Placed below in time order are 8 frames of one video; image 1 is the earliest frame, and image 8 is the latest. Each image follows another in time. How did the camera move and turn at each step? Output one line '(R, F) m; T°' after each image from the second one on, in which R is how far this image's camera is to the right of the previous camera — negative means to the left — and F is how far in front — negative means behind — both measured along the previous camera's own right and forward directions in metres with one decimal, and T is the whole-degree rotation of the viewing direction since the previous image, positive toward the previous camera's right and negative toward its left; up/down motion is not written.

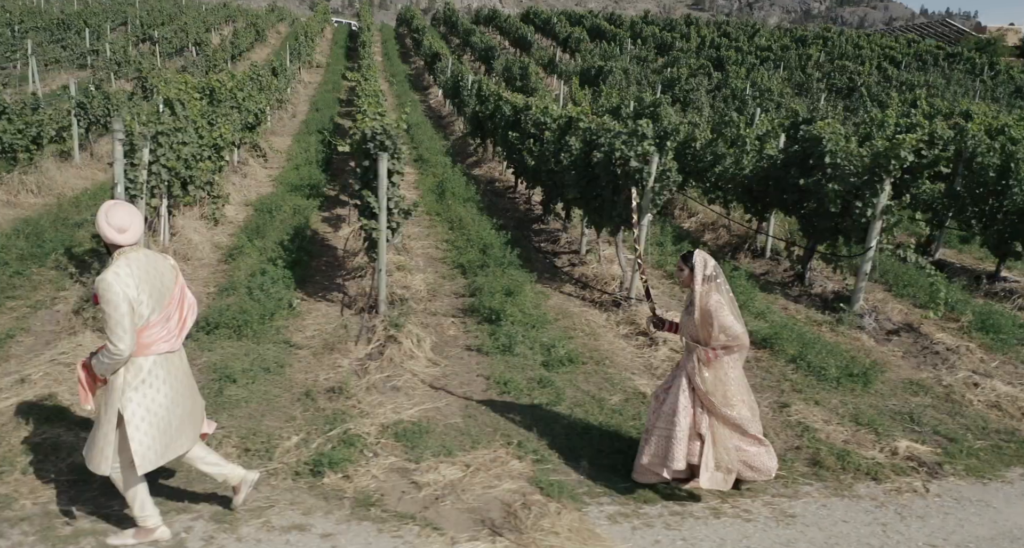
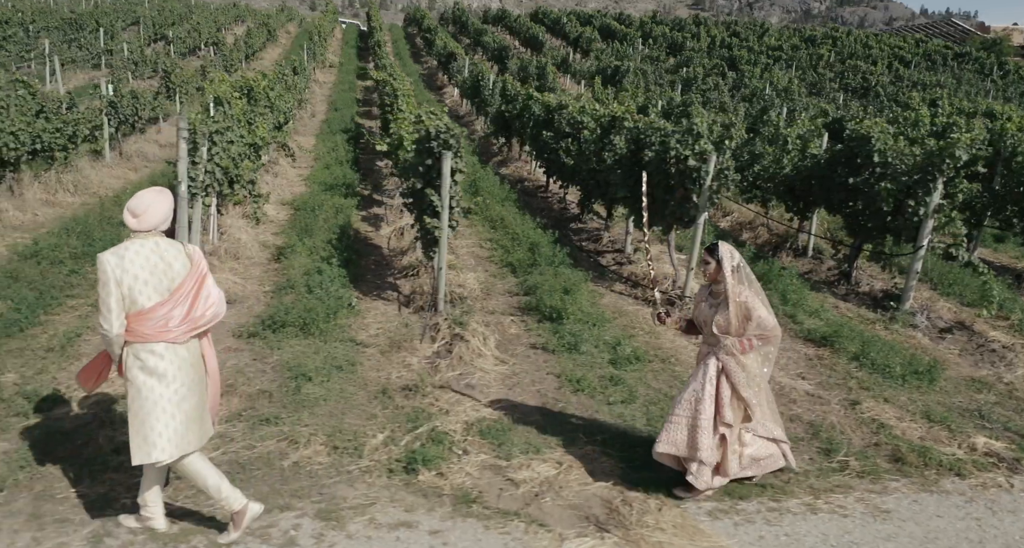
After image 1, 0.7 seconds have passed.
(-0.7, 0.0) m; 0°
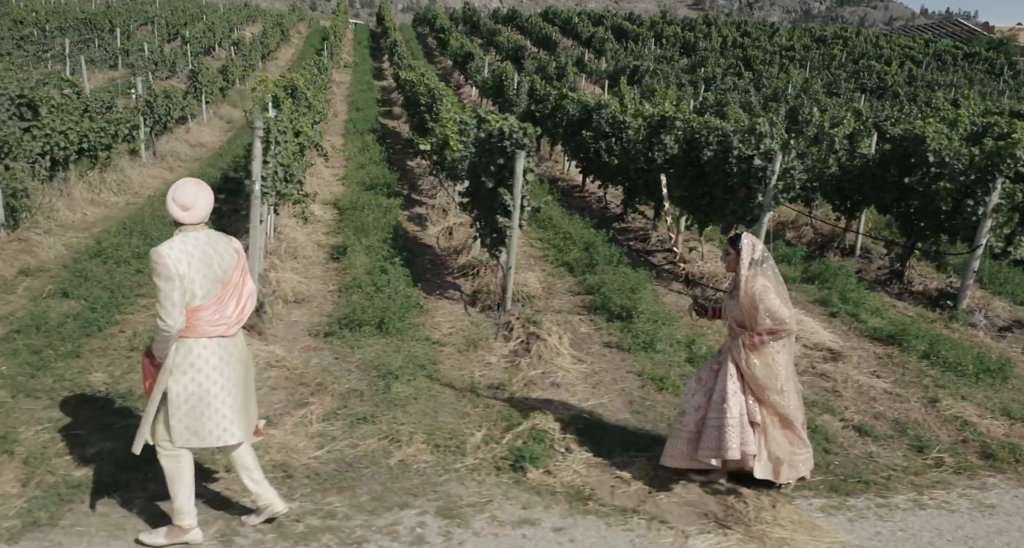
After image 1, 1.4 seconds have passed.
(-0.8, 0.0) m; 0°
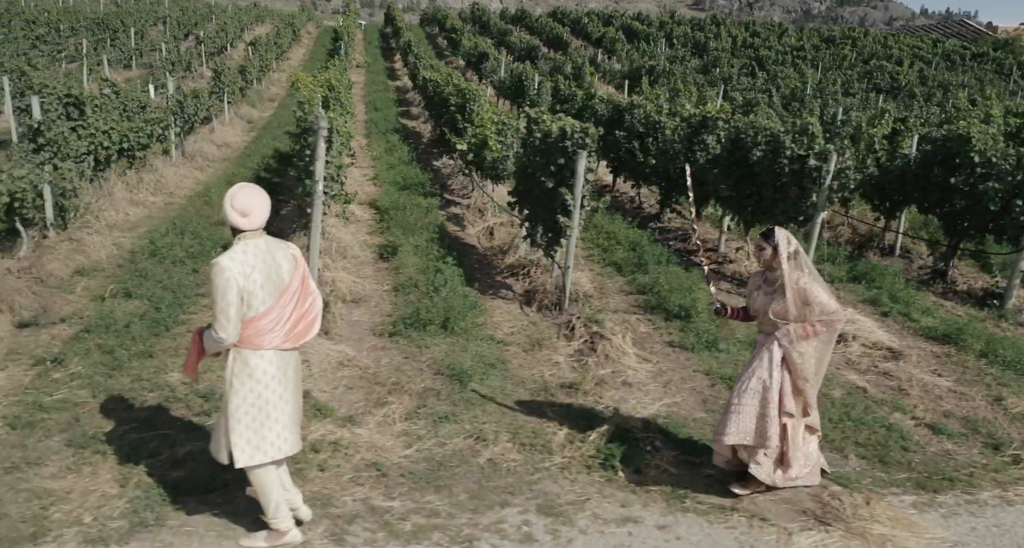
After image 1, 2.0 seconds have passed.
(-0.6, 0.0) m; 0°
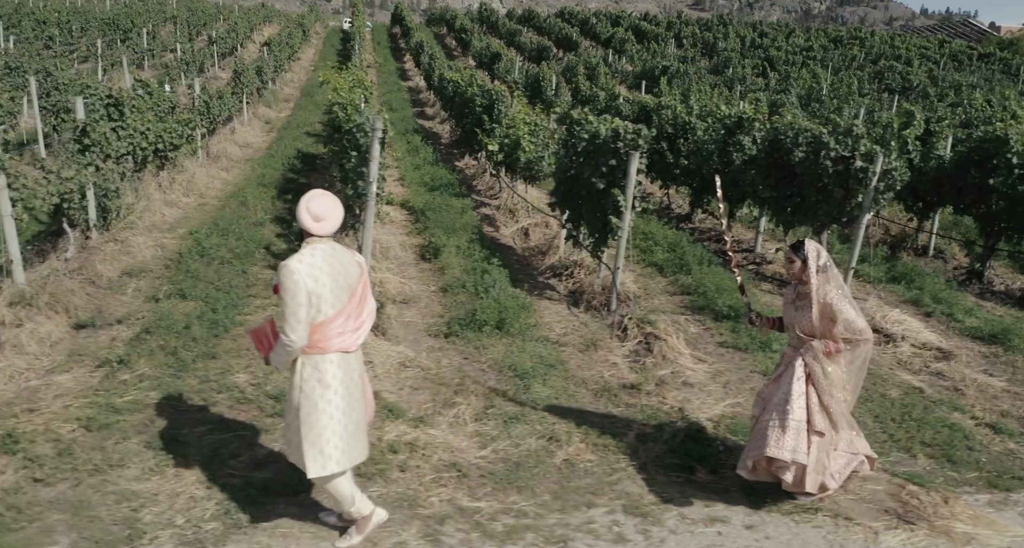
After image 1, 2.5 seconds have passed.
(-0.6, 0.0) m; 0°
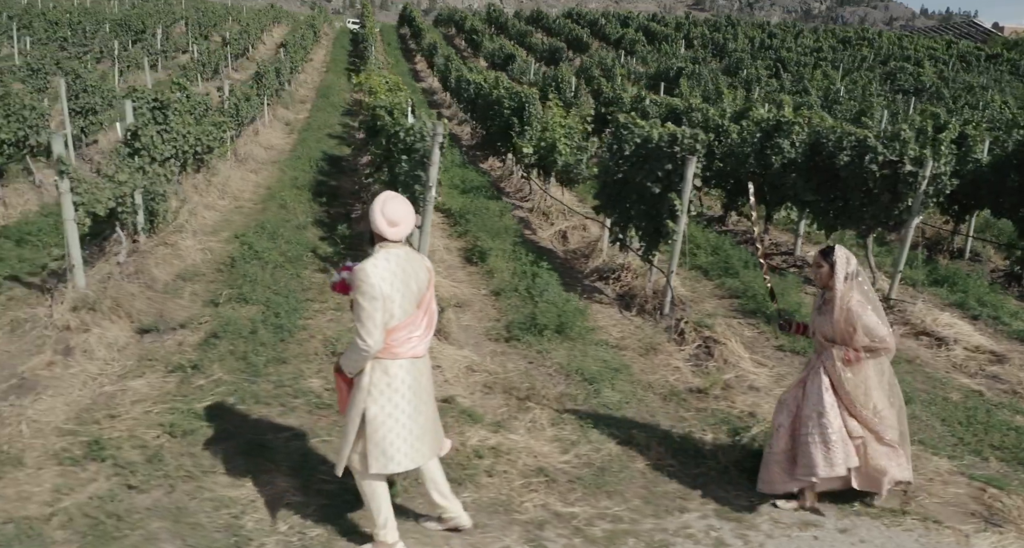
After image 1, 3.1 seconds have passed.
(-0.6, 0.0) m; 0°
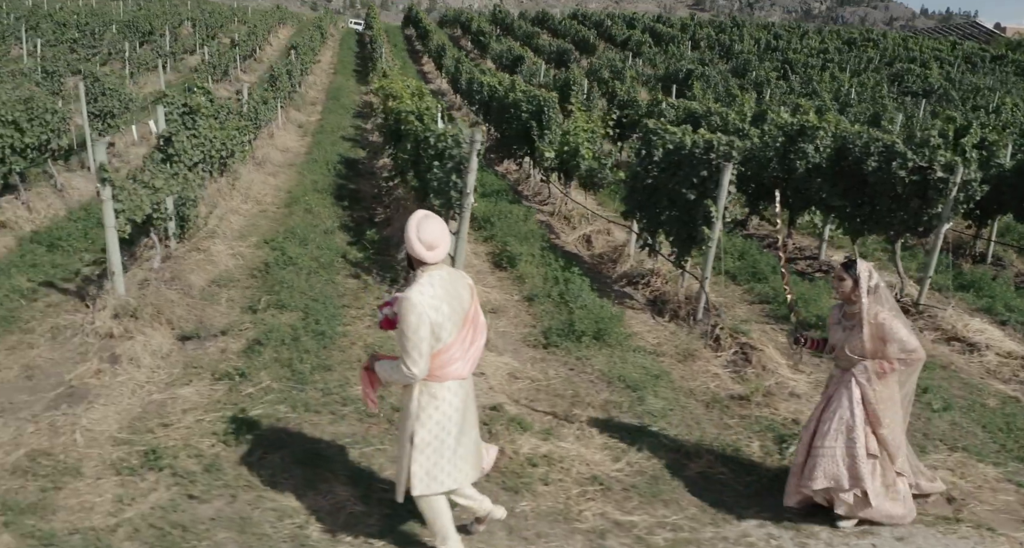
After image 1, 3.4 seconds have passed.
(-0.4, 0.0) m; 0°
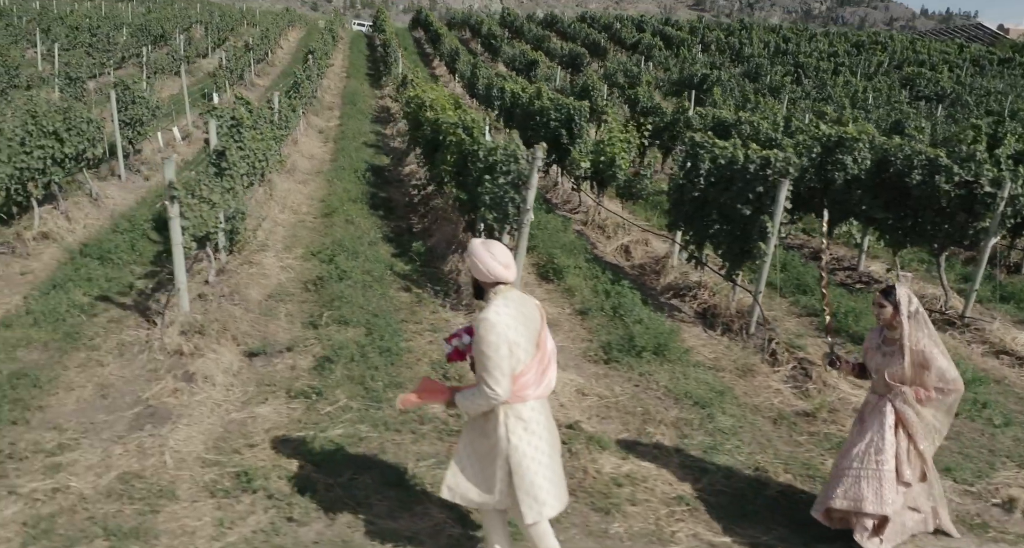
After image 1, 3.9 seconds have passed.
(-0.6, -0.1) m; 0°
